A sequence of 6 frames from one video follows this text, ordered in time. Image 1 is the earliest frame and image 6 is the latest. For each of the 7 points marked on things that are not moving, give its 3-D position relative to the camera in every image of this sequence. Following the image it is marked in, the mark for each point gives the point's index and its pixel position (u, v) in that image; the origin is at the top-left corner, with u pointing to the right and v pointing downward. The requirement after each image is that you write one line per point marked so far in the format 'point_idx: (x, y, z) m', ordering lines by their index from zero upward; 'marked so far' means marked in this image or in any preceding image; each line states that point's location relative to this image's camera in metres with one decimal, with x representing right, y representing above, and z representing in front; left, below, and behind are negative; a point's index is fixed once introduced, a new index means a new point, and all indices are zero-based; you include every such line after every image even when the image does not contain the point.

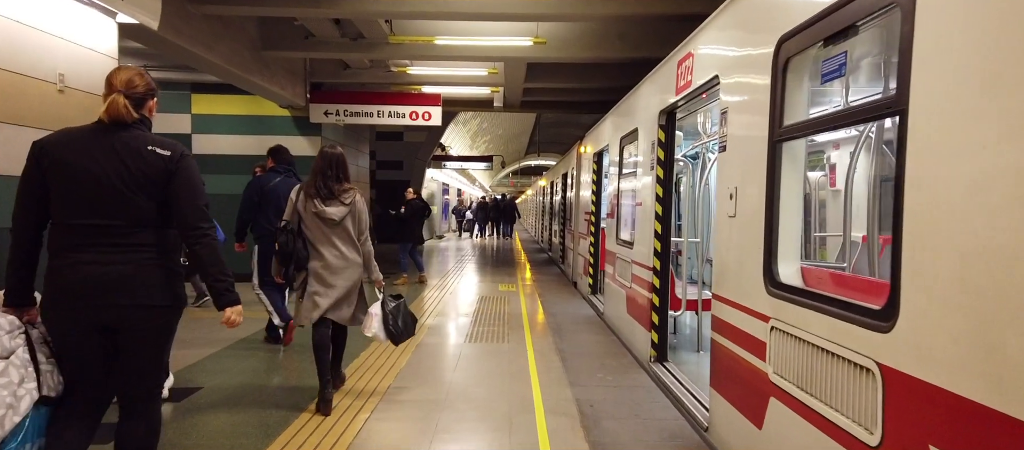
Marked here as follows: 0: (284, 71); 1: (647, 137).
0: (-3.5, +2.3, +8.4) m
1: (+1.2, +0.8, +5.3) m
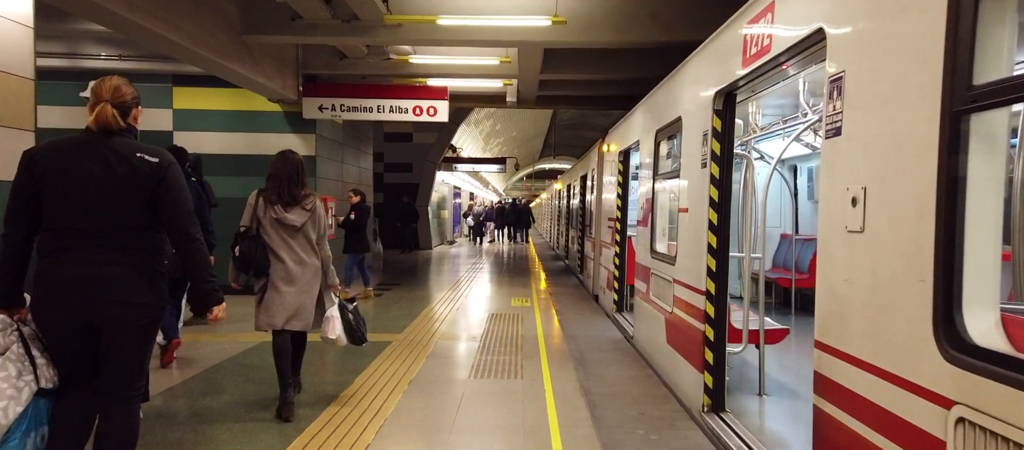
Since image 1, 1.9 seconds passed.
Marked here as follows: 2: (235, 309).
0: (-3.3, +2.2, +7.5) m
1: (+1.4, +0.7, +4.3) m
2: (-3.7, -1.1, +7.4) m
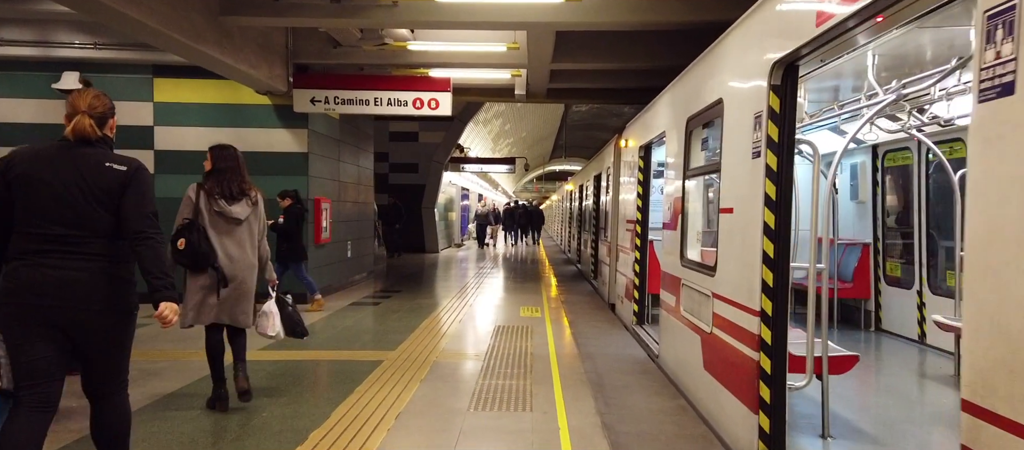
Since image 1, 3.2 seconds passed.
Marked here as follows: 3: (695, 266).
0: (-3.2, +2.2, +6.9) m
1: (+1.4, +0.7, +3.6) m
2: (-3.6, -1.2, +6.7) m
3: (+1.4, -0.3, +4.3) m
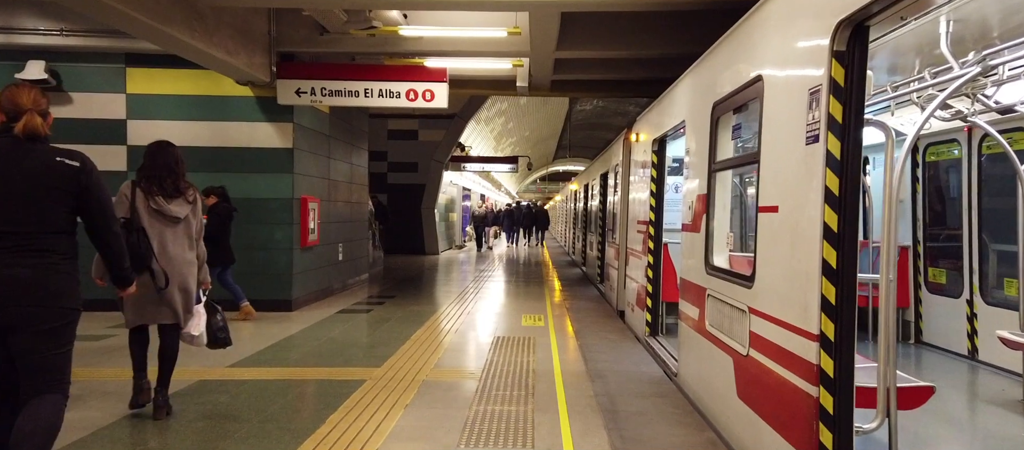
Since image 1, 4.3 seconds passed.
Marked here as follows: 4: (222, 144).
0: (-3.2, +2.2, +6.3) m
1: (+1.4, +0.7, +3.0) m
2: (-3.5, -1.2, +6.1) m
3: (+1.4, -0.3, +3.7) m
4: (-3.8, +1.1, +7.3) m
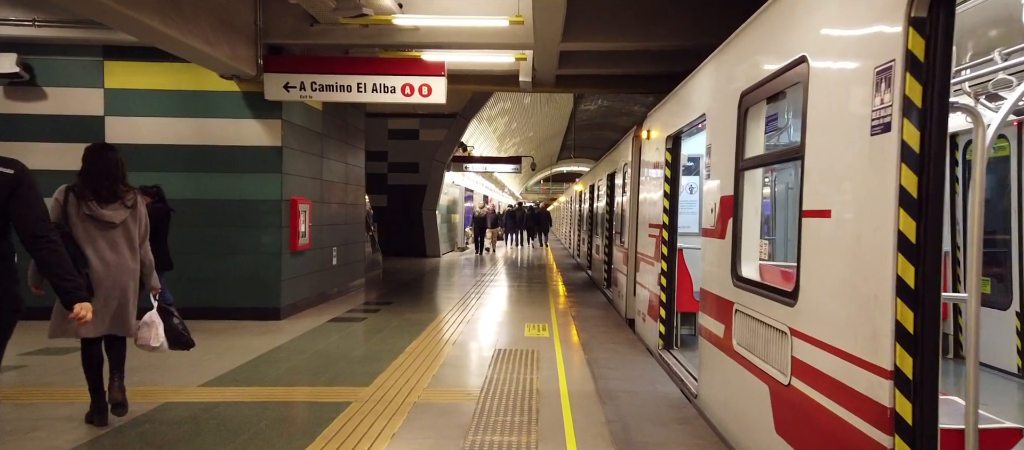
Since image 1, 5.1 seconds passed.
0: (-3.1, +2.1, +5.9) m
1: (+1.4, +0.7, +2.5) m
2: (-3.5, -1.2, +5.7) m
3: (+1.4, -0.4, +3.2) m
4: (-3.8, +1.0, +6.9) m
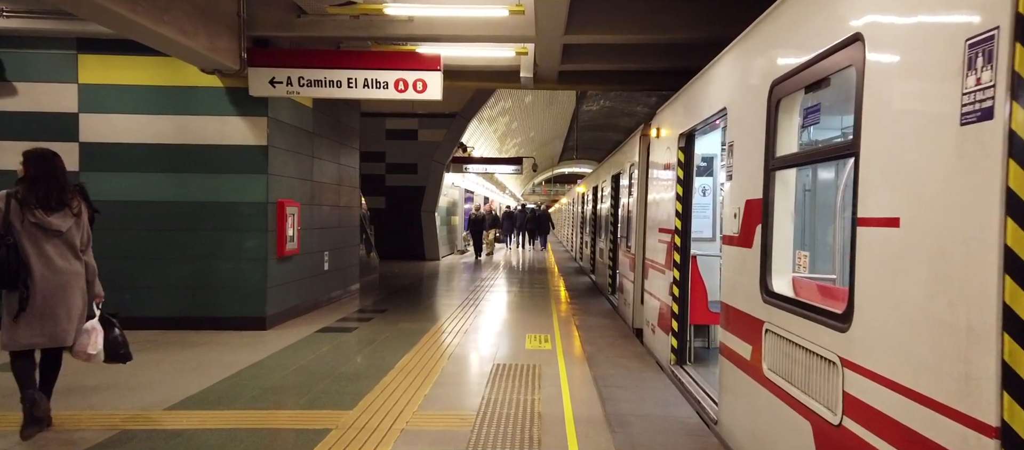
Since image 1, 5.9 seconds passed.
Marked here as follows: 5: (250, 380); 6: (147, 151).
0: (-3.1, +2.1, +5.5) m
1: (+1.4, +0.6, +2.1) m
2: (-3.5, -1.3, +5.3) m
3: (+1.4, -0.4, +2.8) m
4: (-3.8, +1.0, +6.5) m
5: (-2.2, -1.3, +4.7) m
6: (-4.2, +0.9, +6.4) m
